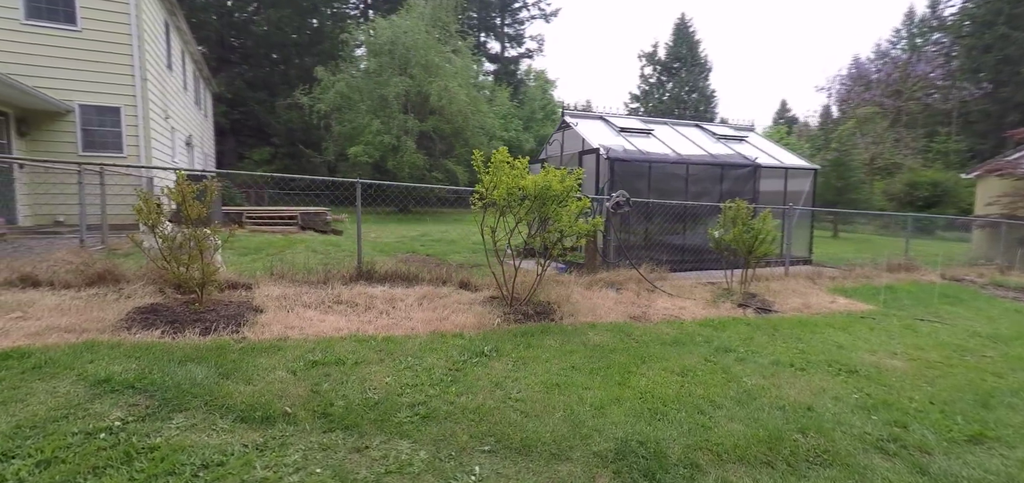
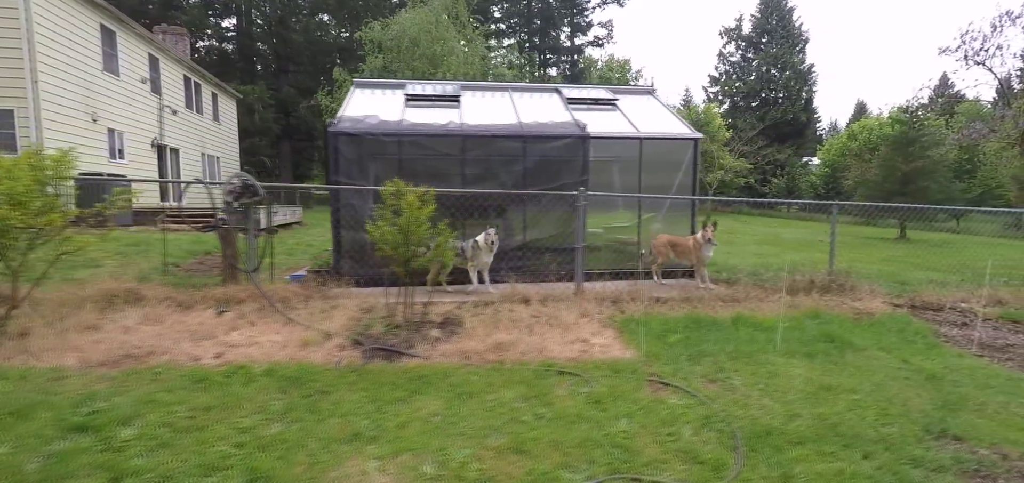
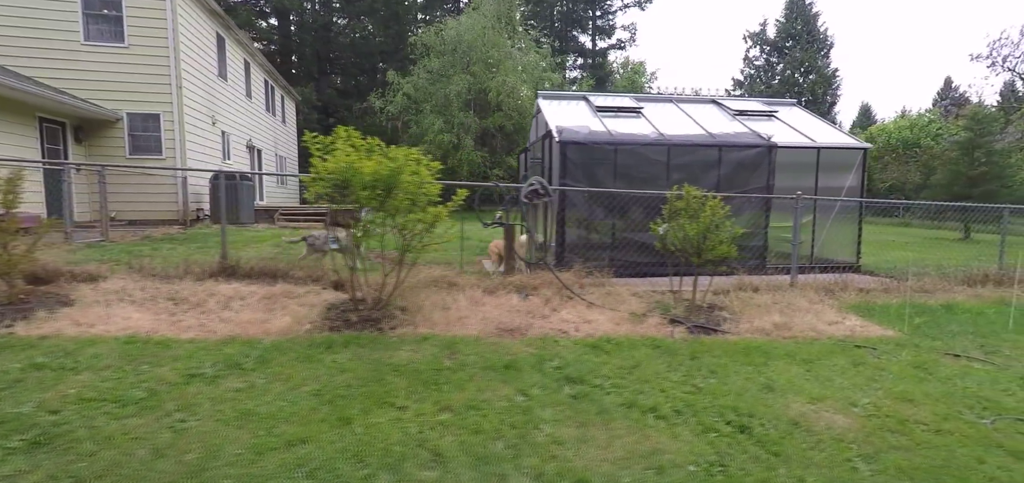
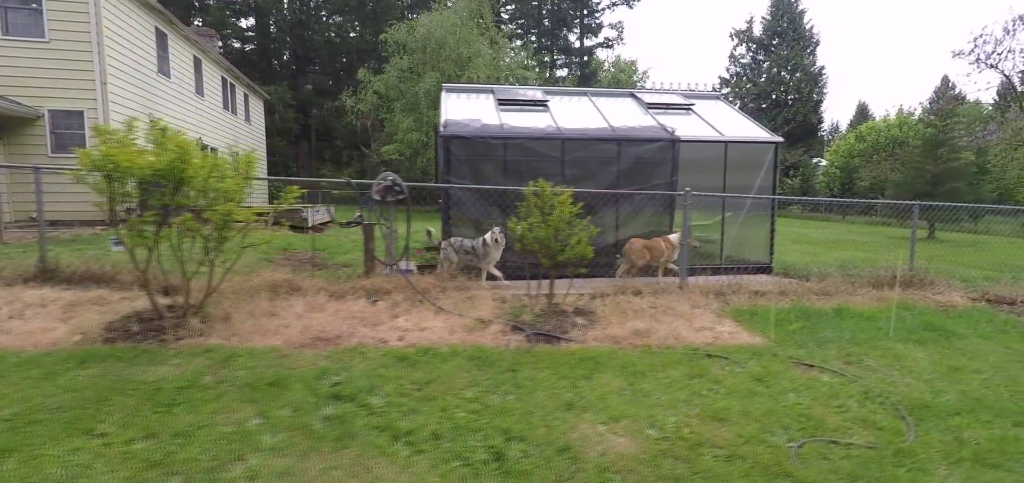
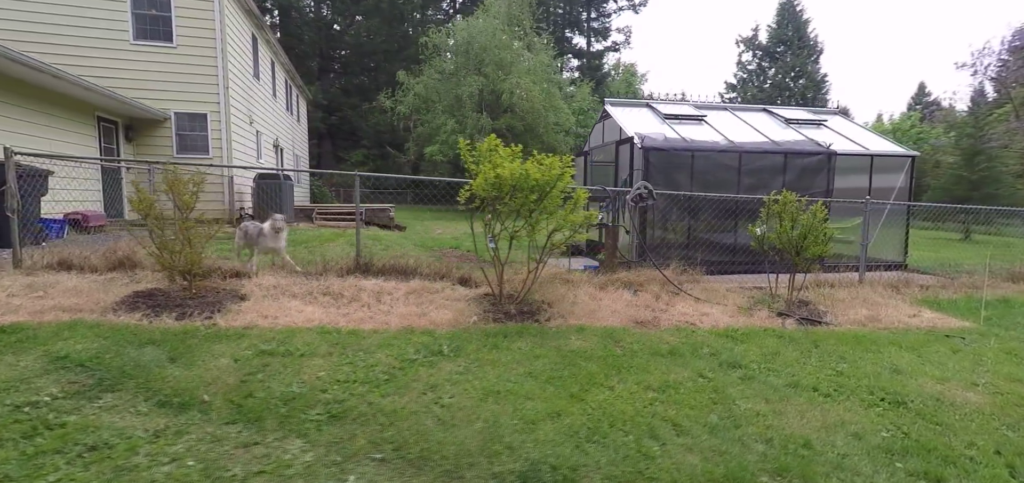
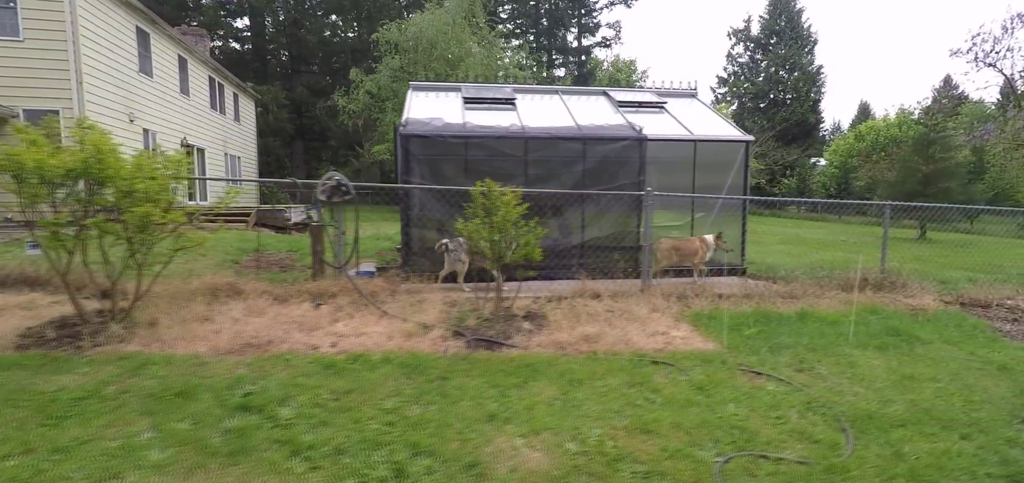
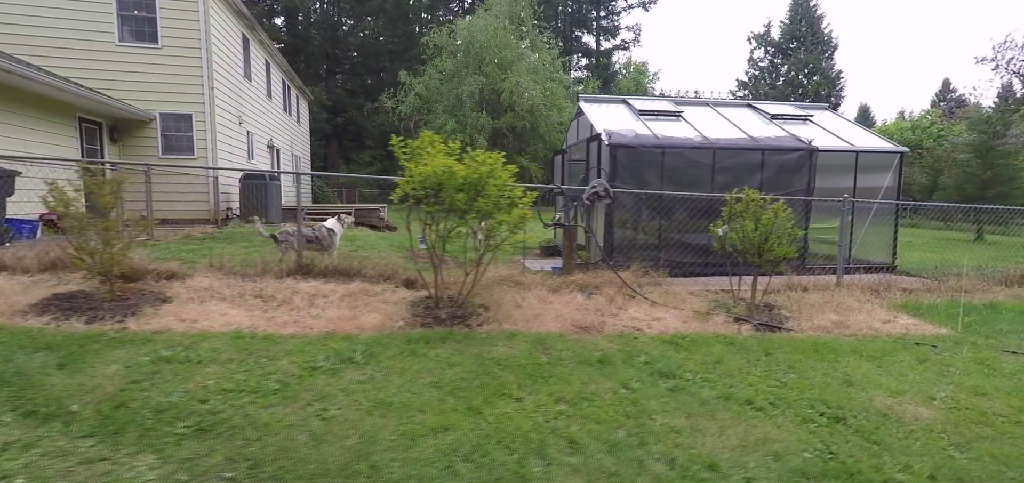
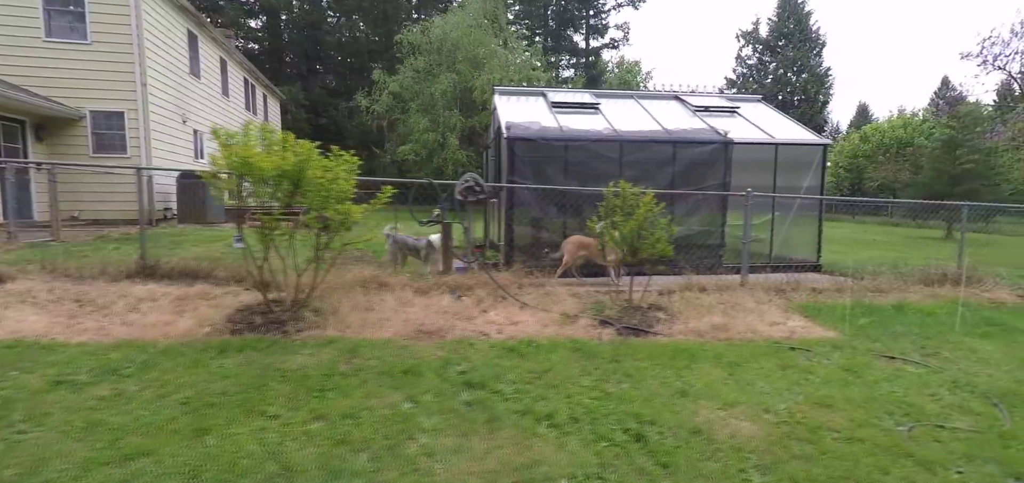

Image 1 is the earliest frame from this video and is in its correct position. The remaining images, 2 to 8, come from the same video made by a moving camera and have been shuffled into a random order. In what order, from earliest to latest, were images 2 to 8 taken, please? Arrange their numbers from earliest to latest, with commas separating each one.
5, 7, 3, 8, 4, 6, 2
